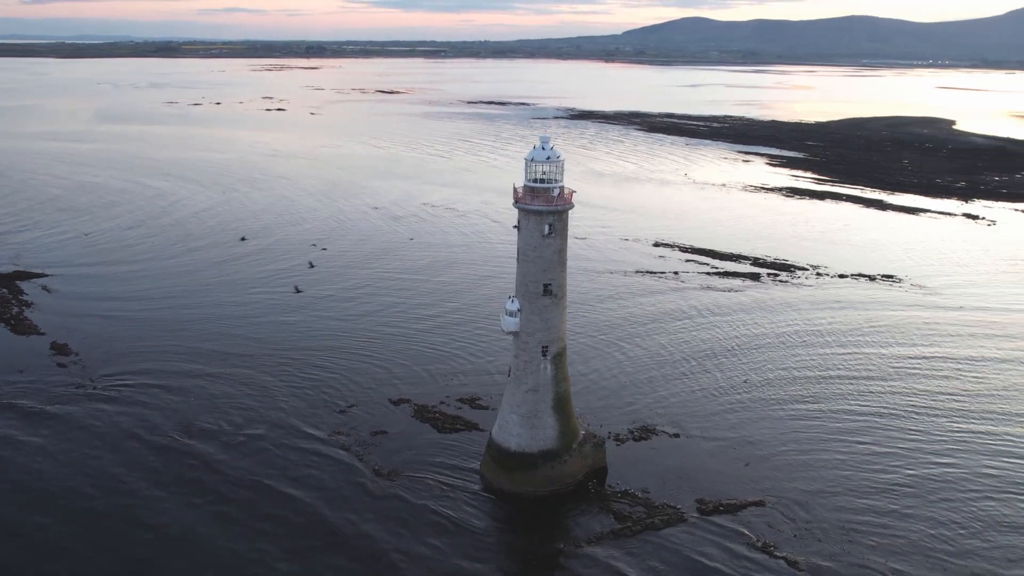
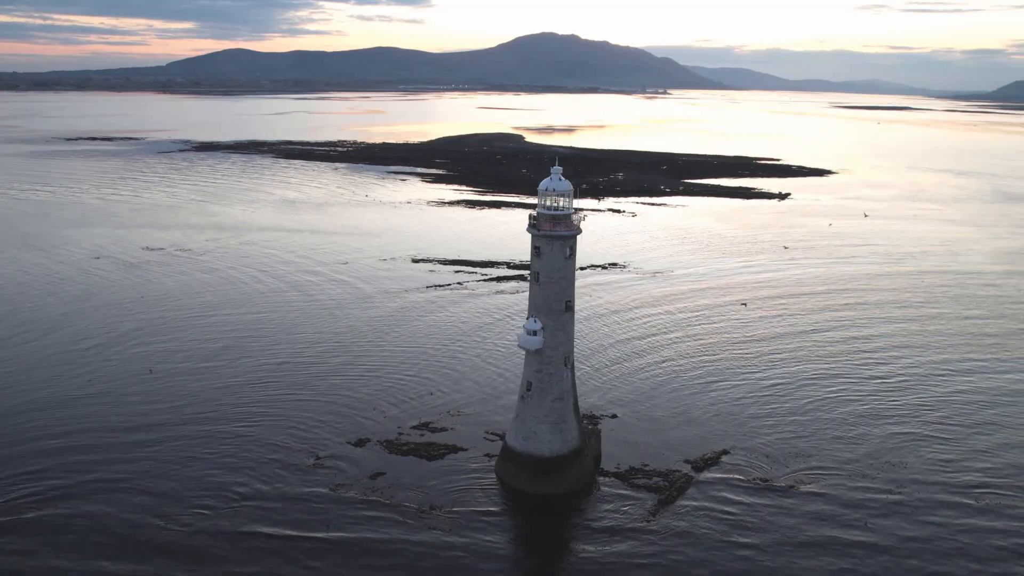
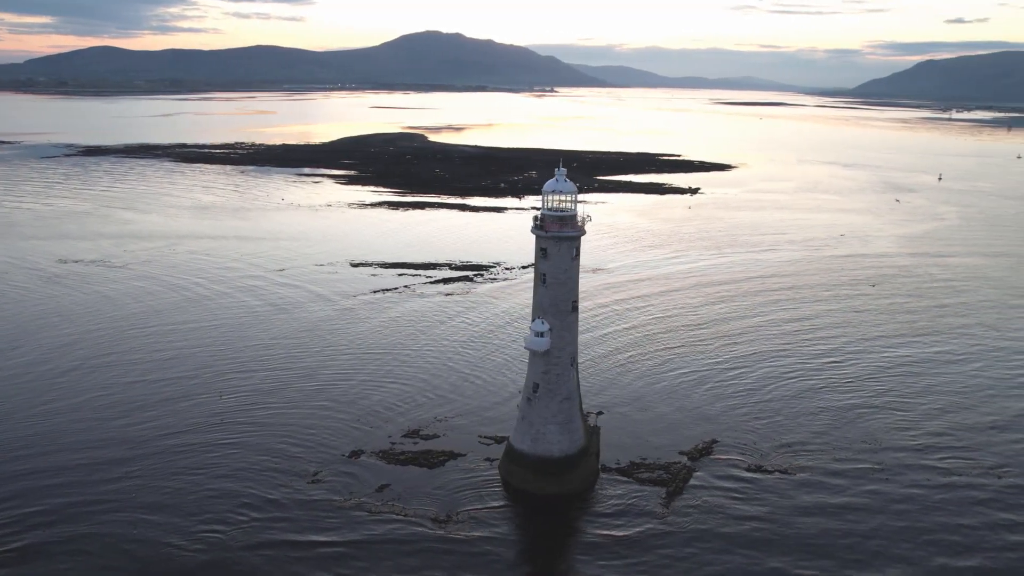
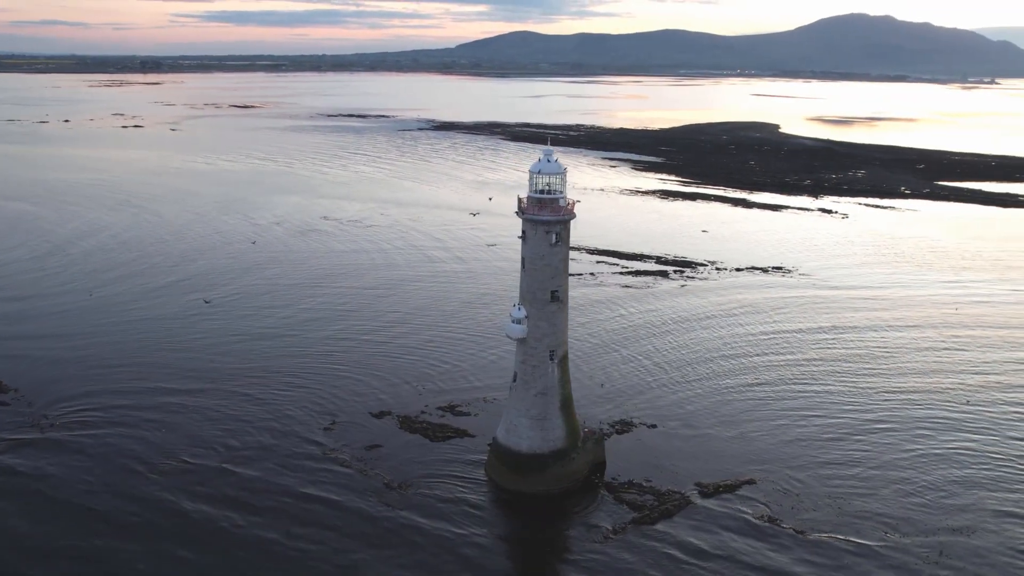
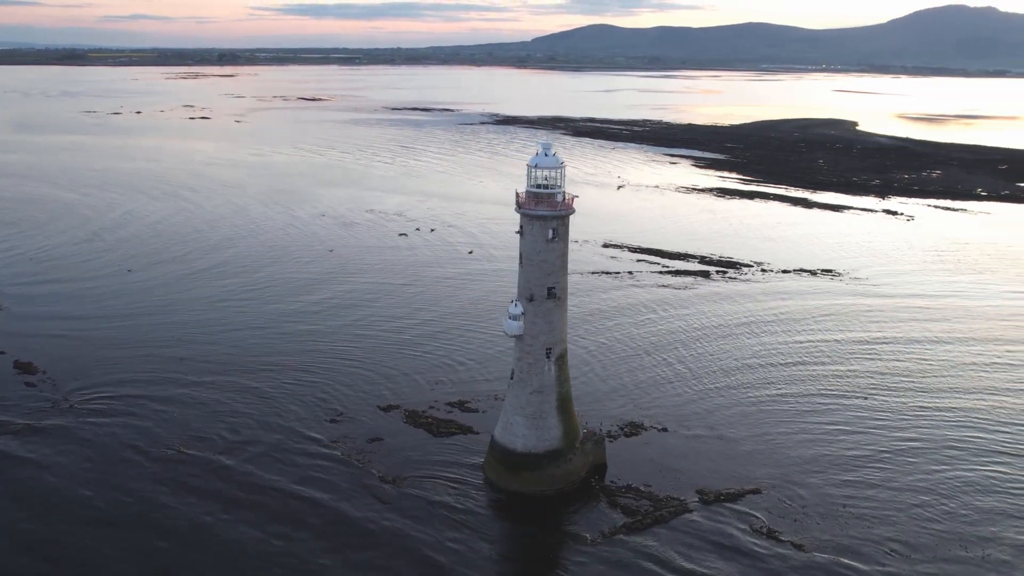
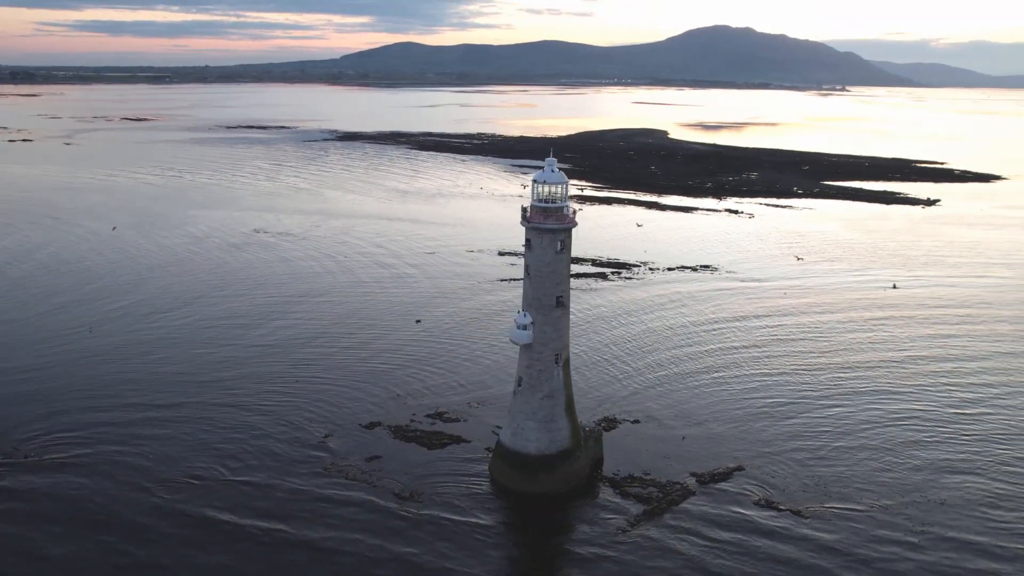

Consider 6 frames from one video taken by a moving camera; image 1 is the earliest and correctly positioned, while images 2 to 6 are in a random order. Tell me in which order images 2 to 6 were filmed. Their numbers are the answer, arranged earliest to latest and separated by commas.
5, 4, 6, 2, 3
